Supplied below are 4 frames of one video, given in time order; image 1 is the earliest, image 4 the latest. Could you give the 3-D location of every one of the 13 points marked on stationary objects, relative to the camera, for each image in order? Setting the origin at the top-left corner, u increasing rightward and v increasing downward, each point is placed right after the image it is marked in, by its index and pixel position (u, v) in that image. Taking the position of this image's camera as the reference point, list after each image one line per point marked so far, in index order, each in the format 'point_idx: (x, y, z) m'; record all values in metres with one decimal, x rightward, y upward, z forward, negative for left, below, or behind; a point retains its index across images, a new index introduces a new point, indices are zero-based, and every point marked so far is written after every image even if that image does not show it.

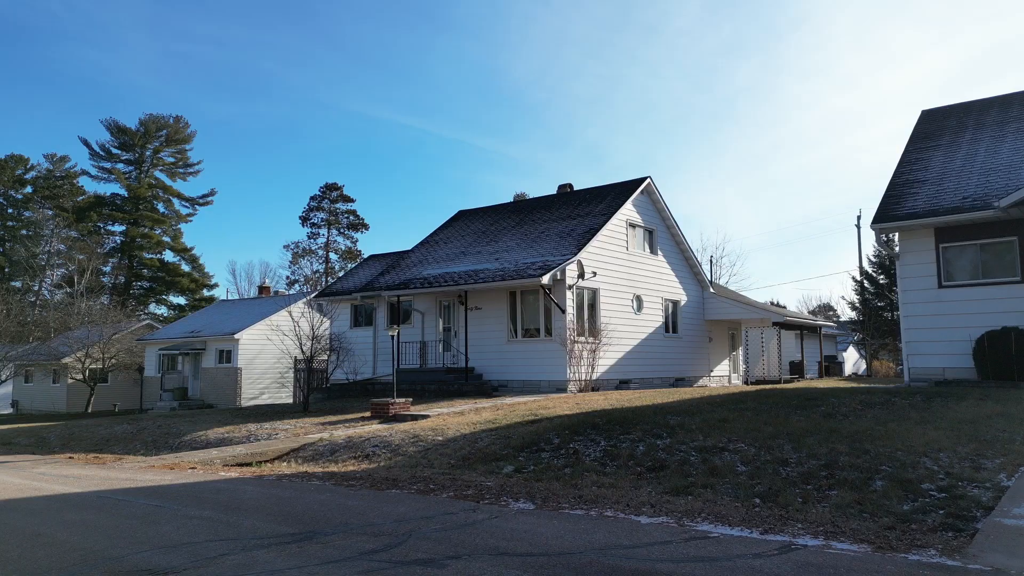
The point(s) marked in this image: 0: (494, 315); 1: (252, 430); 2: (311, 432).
0: (-0.5, -0.8, +18.7) m
1: (-4.6, -2.5, +11.8) m
2: (-3.4, -2.4, +11.3) m
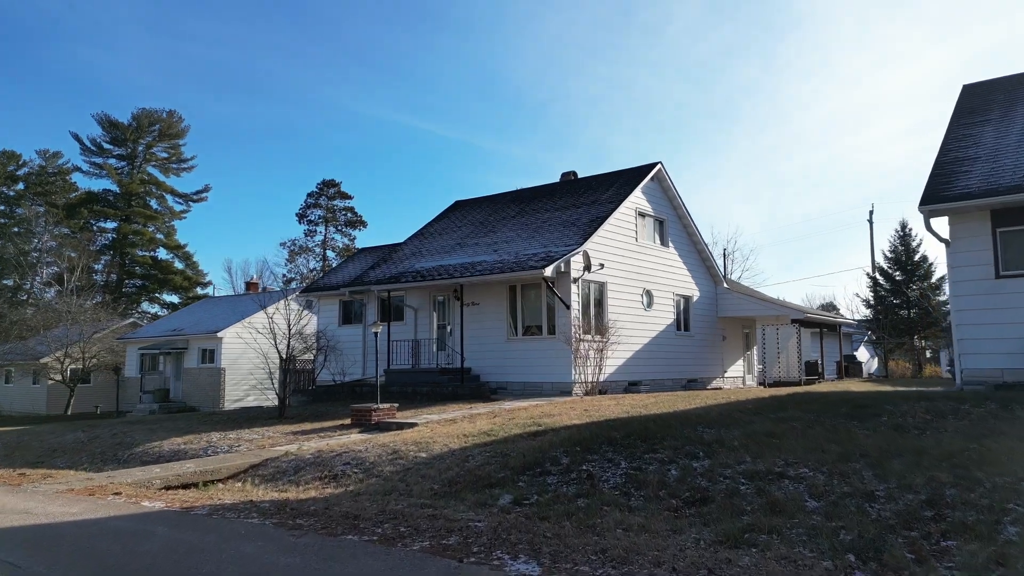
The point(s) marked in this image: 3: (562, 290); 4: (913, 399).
0: (-0.5, -0.6, +17.2) m
1: (-4.6, -2.3, +10.3) m
2: (-3.4, -2.2, +9.8) m
3: (+1.2, 0.0, +16.1) m
4: (+5.4, -1.5, +9.1) m
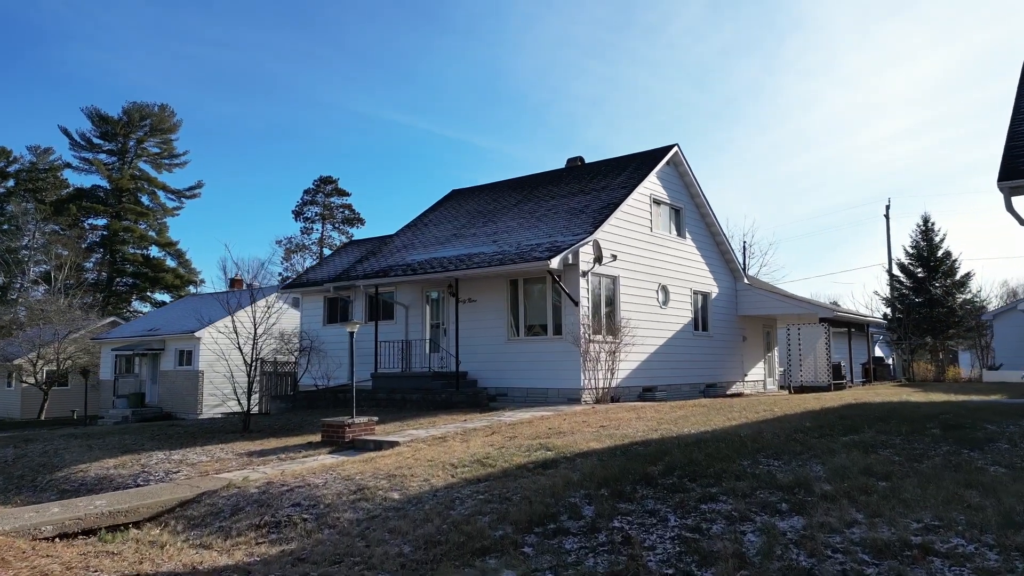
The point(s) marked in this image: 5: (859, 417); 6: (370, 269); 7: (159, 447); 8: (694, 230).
0: (-0.5, -0.5, +15.3) m
1: (-4.6, -2.2, +8.5) m
2: (-3.3, -2.1, +7.9) m
3: (+1.2, +0.1, +14.2) m
4: (+5.5, -1.4, +7.3) m
5: (+4.2, -1.5, +8.1) m
6: (-3.6, +0.5, +17.0) m
7: (-5.2, -2.4, +9.9) m
8: (+5.0, +1.6, +18.5) m
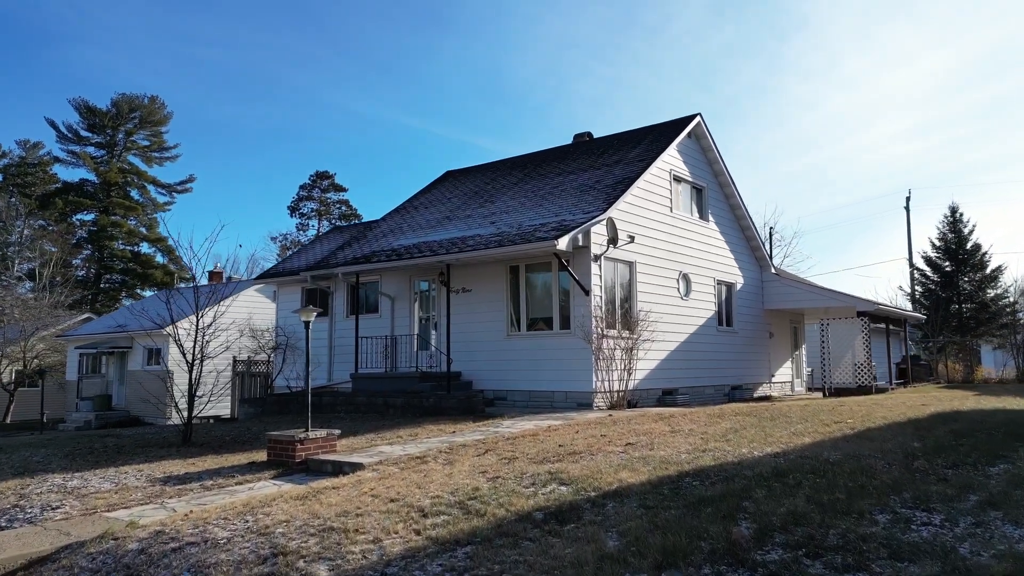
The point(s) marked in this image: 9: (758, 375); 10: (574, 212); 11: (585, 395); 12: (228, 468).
0: (-0.5, -0.2, +13.3) m
1: (-4.6, -2.0, +6.4) m
2: (-3.4, -1.9, +5.9) m
3: (+1.2, +0.3, +12.1) m
4: (+5.4, -1.1, +5.2) m
5: (+4.2, -1.3, +6.0) m
6: (-3.6, +0.7, +14.9) m
7: (-5.2, -2.1, +7.8) m
8: (+5.0, +1.8, +16.5) m
9: (+6.3, -2.2, +17.2) m
10: (+1.2, +1.4, +12.7) m
11: (+1.3, -1.9, +11.9) m
12: (-3.1, -1.9, +7.1) m
